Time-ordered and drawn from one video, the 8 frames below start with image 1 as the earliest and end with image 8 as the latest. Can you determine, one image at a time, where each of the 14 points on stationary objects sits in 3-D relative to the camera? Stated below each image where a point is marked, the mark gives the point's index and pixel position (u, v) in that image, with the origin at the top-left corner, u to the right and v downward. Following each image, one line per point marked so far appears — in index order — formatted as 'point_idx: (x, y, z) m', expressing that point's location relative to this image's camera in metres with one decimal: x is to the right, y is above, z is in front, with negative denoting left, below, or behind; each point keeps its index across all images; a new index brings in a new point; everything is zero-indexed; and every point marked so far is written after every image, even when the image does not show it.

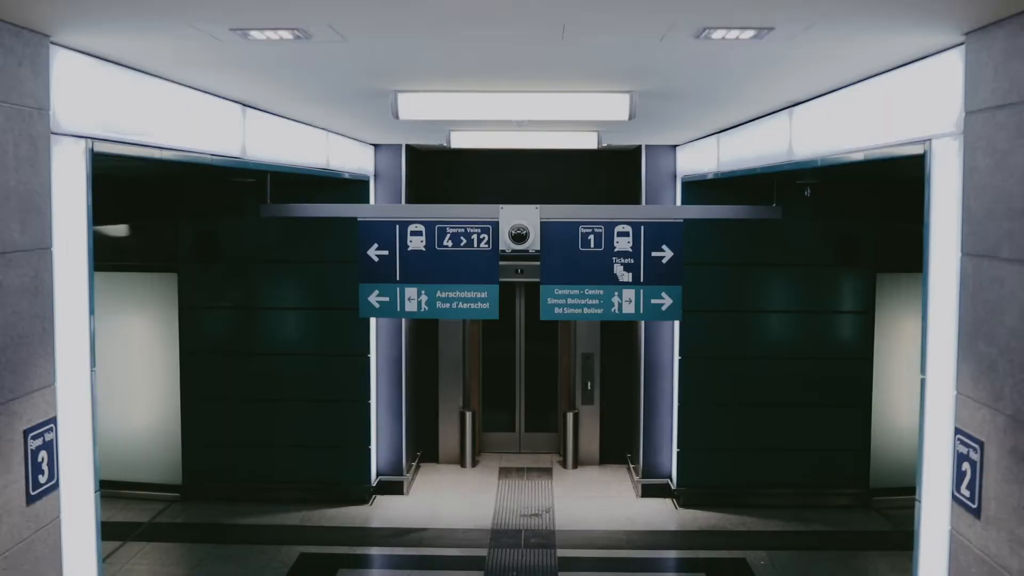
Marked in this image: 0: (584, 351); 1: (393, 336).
0: (+0.5, -0.5, +10.0) m
1: (-0.8, -0.3, +9.2) m
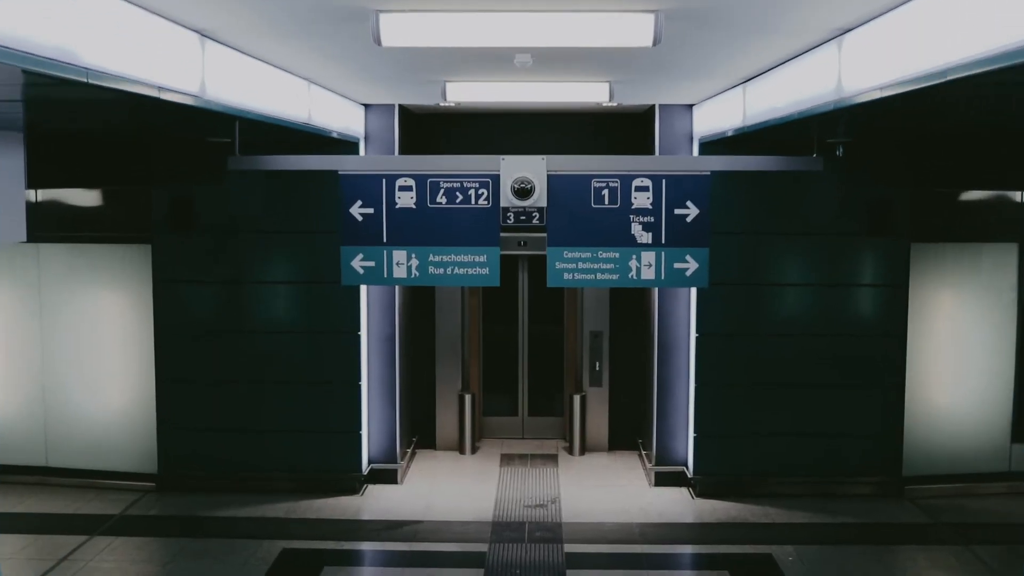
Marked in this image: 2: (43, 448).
0: (+0.5, -0.3, +9.4) m
1: (-0.8, -0.1, +8.5) m
2: (-2.9, -1.0, +8.6) m
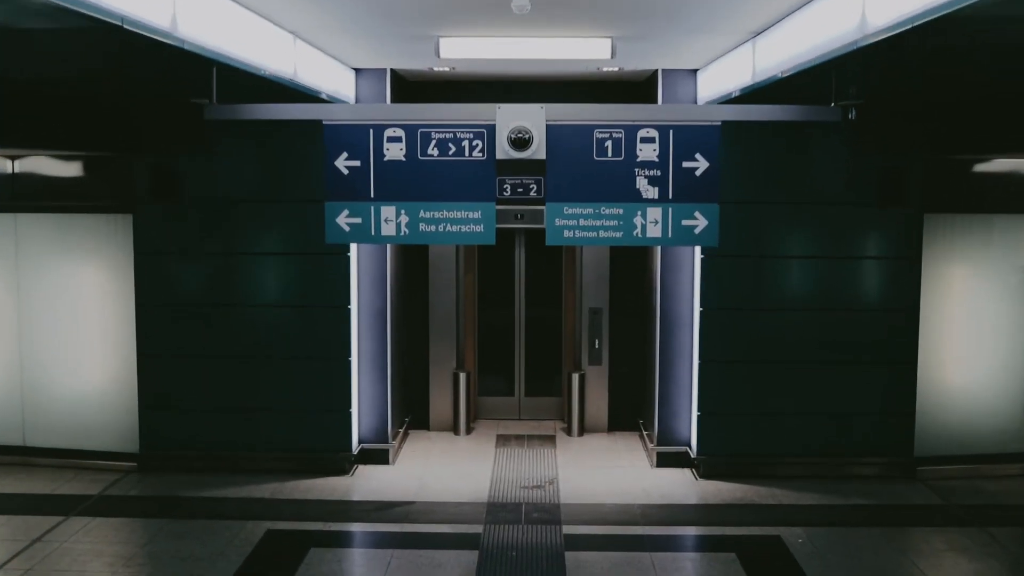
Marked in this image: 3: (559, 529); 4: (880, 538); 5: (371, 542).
0: (+0.5, -0.1, +9.0) m
1: (-0.8, 0.0, +8.1) m
2: (-3.0, -0.8, +8.3) m
3: (+0.2, -1.2, +6.6) m
4: (+1.7, -1.2, +6.5) m
5: (-0.6, -1.2, +6.4) m
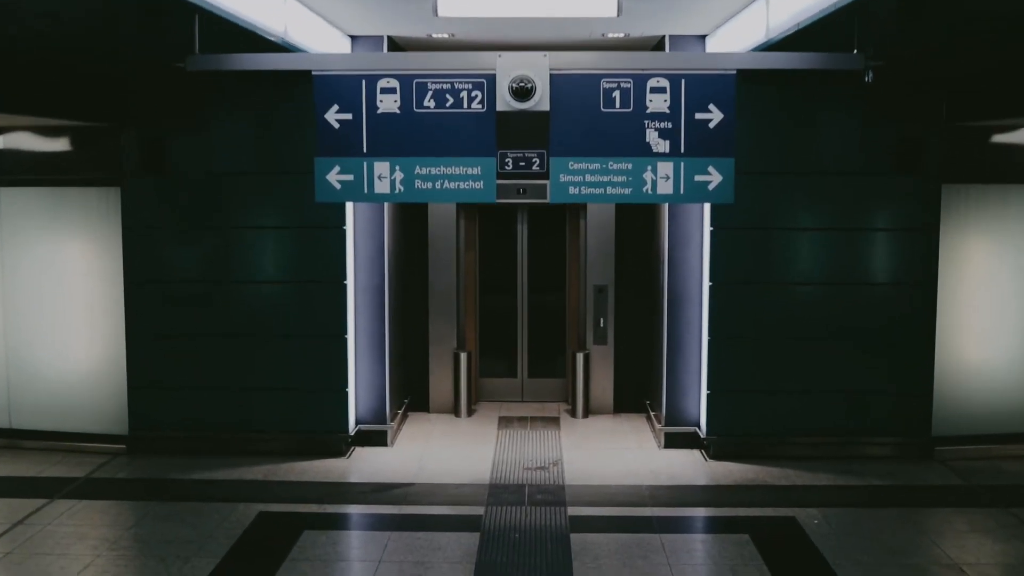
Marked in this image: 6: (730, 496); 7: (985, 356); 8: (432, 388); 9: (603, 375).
0: (+0.5, 0.0, +8.8) m
1: (-0.8, +0.2, +7.9) m
2: (-2.9, -0.7, +8.0) m
3: (+0.2, -1.0, +6.4) m
4: (+1.7, -1.0, +6.2) m
5: (-0.6, -1.0, +6.1) m
6: (+1.1, -1.0, +6.7) m
7: (+2.6, -0.4, +7.7) m
8: (-0.5, -0.6, +9.0) m
9: (+0.6, -0.6, +8.8) m
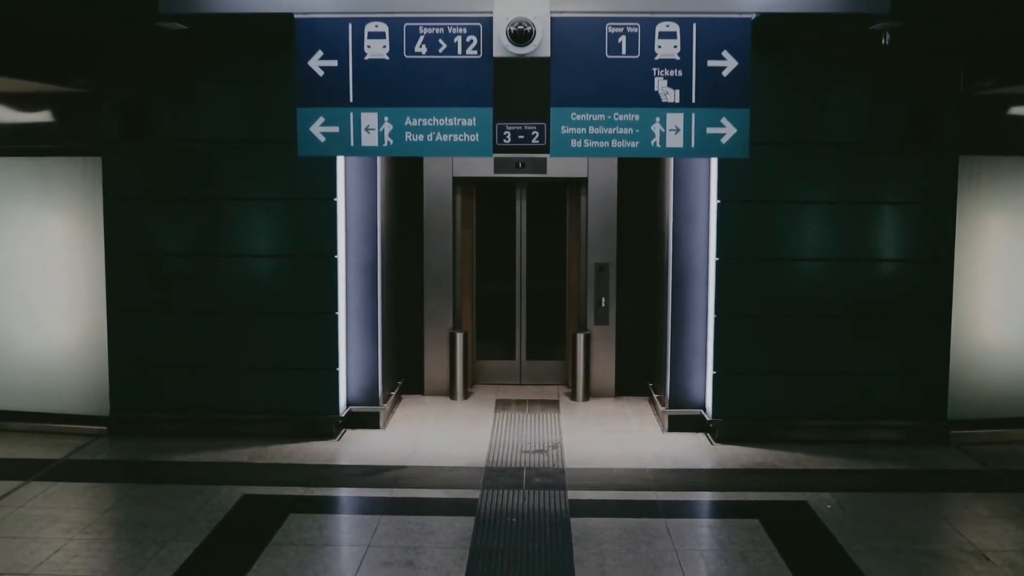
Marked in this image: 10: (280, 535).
0: (+0.5, +0.2, +8.4) m
1: (-0.8, +0.3, +7.6) m
2: (-3.0, -0.6, +7.7) m
3: (+0.2, -0.9, +6.1) m
4: (+1.7, -0.9, +5.9) m
5: (-0.6, -0.9, +5.8) m
6: (+1.0, -0.9, +6.4) m
7: (+2.6, -0.3, +7.4) m
8: (-0.5, -0.5, +8.7) m
9: (+0.6, -0.4, +8.5) m
10: (-0.9, -1.0, +5.4) m
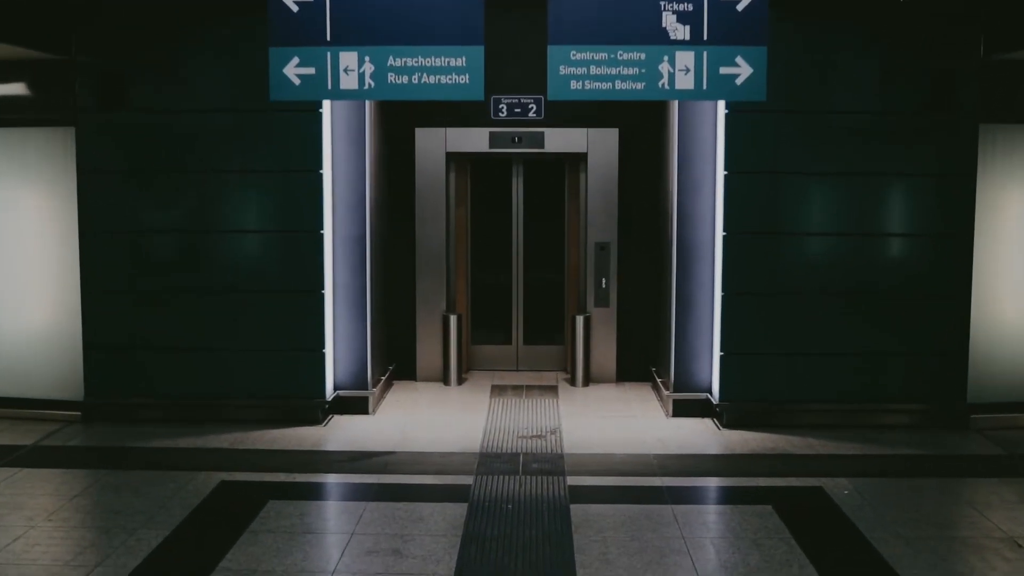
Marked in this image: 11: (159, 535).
0: (+0.5, +0.3, +8.1) m
1: (-0.8, +0.4, +7.2) m
2: (-3.0, -0.5, +7.3) m
3: (+0.2, -0.8, +5.7) m
4: (+1.7, -0.8, +5.6) m
5: (-0.7, -0.8, +5.4) m
6: (+1.0, -0.8, +6.0) m
7: (+2.6, -0.1, +7.1) m
8: (-0.6, -0.4, +8.3) m
9: (+0.6, -0.3, +8.2) m
10: (-0.9, -0.8, +5.0) m
11: (-1.2, -0.9, +4.8) m
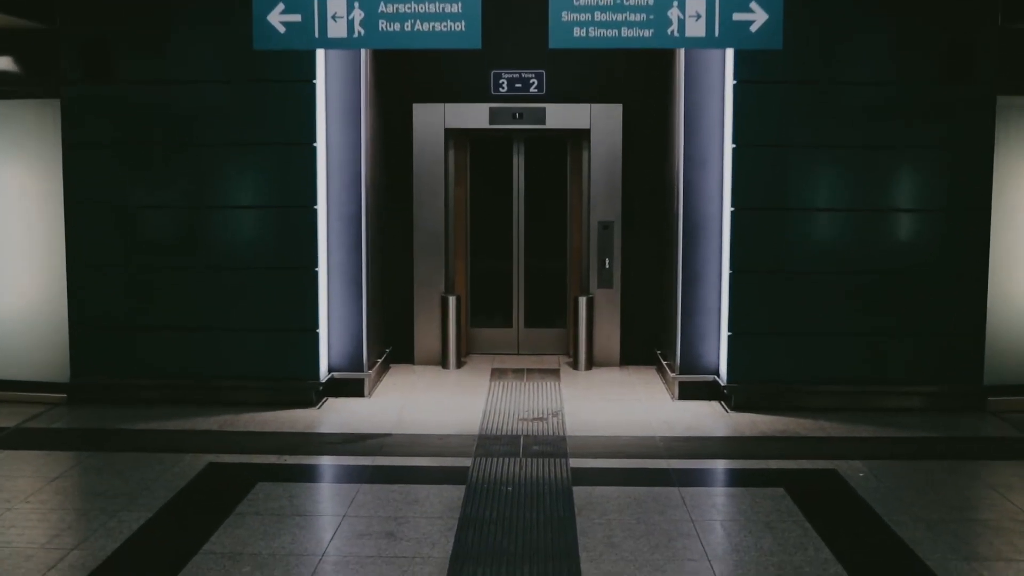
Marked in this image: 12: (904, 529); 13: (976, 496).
0: (+0.5, +0.4, +7.8) m
1: (-0.8, +0.5, +7.0) m
2: (-3.0, -0.3, +7.1) m
3: (+0.2, -0.7, +5.5) m
4: (+1.7, -0.7, +5.3) m
5: (-0.7, -0.7, +5.2) m
6: (+1.0, -0.7, +5.8) m
7: (+2.6, 0.0, +6.8) m
8: (-0.5, -0.3, +8.1) m
9: (+0.6, -0.2, +7.9) m
10: (-0.9, -0.7, +4.8) m
11: (-1.2, -0.8, +4.6) m
12: (+1.3, -0.8, +4.5) m
13: (+1.7, -0.7, +4.9) m
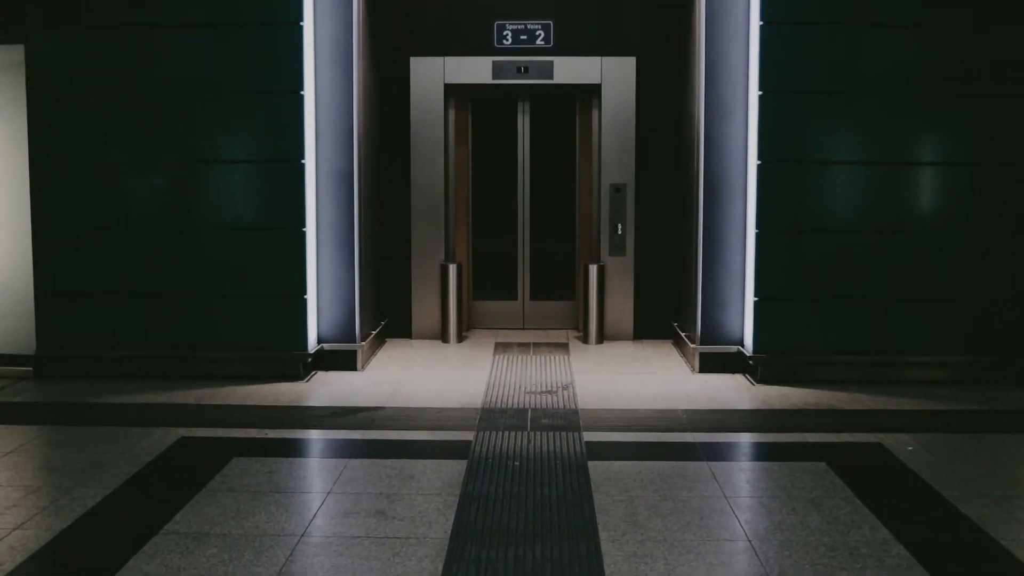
0: (+0.5, +0.5, +7.3) m
1: (-0.8, +0.7, +6.4) m
2: (-2.9, -0.2, +6.6) m
3: (+0.2, -0.5, +4.9) m
4: (+1.7, -0.5, +4.8) m
5: (-0.6, -0.6, +4.7) m
6: (+1.0, -0.5, +5.2) m
7: (+2.6, +0.1, +6.3) m
8: (-0.5, -0.1, +7.5) m
9: (+0.6, 0.0, +7.4) m
10: (-0.9, -0.6, +4.2) m
11: (-1.2, -0.6, +4.0) m
12: (+1.3, -0.6, +3.9) m
13: (+1.7, -0.6, +4.4) m
